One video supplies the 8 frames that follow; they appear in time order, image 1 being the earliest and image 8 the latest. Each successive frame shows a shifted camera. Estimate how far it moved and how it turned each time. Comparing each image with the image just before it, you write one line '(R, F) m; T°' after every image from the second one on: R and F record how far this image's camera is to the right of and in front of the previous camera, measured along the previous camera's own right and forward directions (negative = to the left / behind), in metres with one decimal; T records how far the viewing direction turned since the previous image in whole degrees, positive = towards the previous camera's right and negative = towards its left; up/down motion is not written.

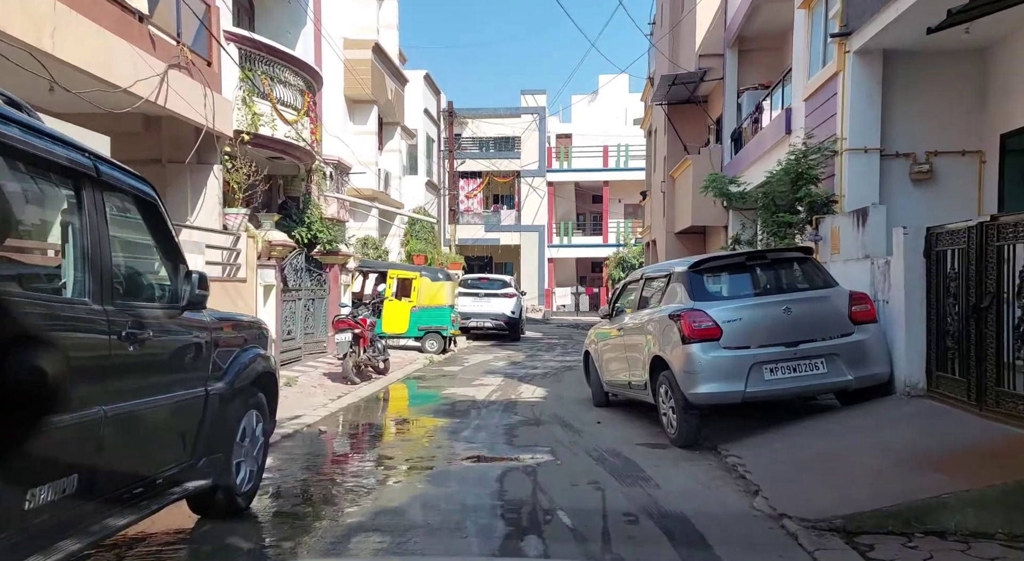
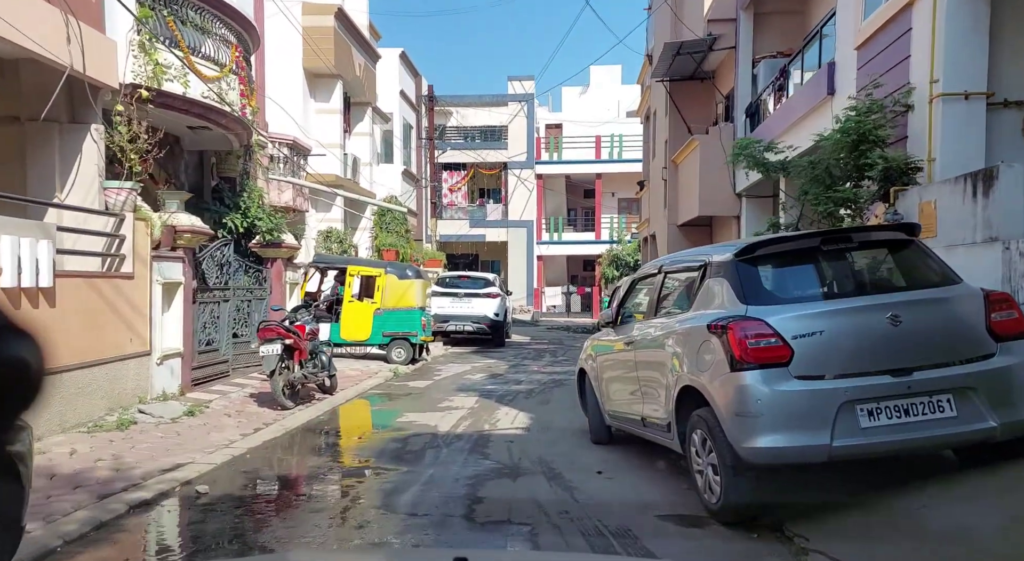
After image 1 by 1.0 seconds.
(+0.2, +2.6) m; +1°
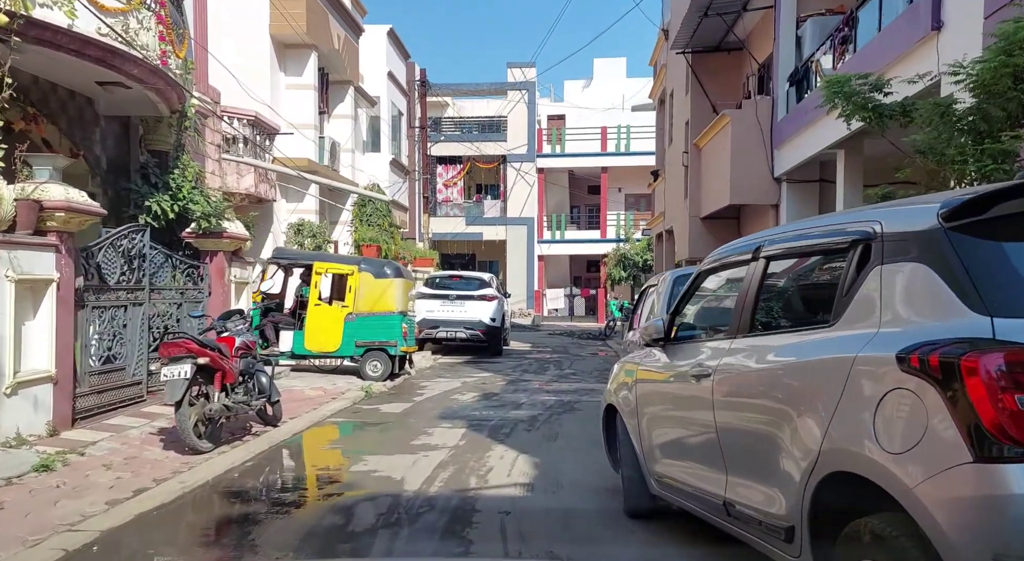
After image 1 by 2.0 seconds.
(0.0, +2.6) m; 0°
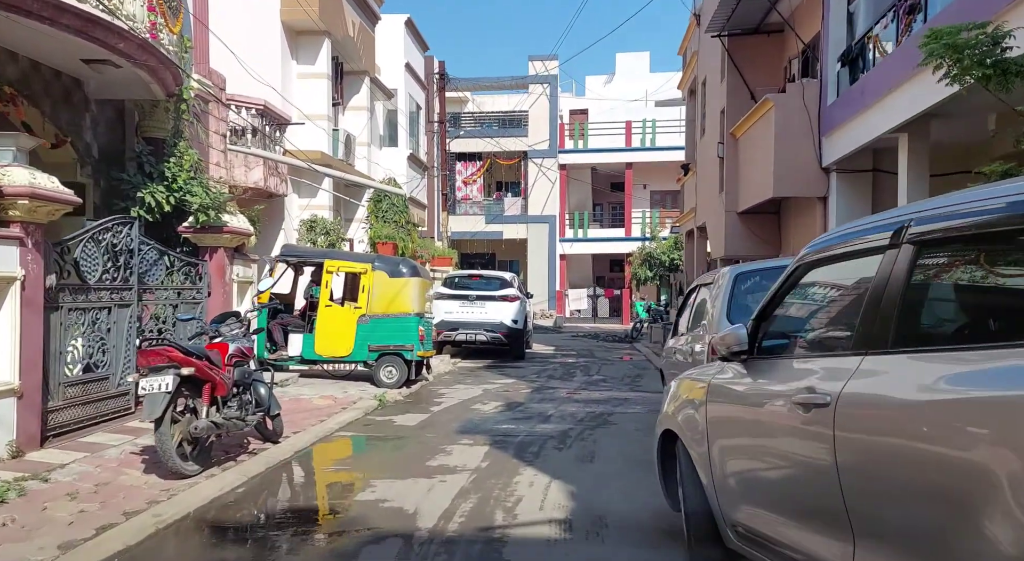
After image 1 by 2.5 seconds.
(-0.1, +1.0) m; -1°
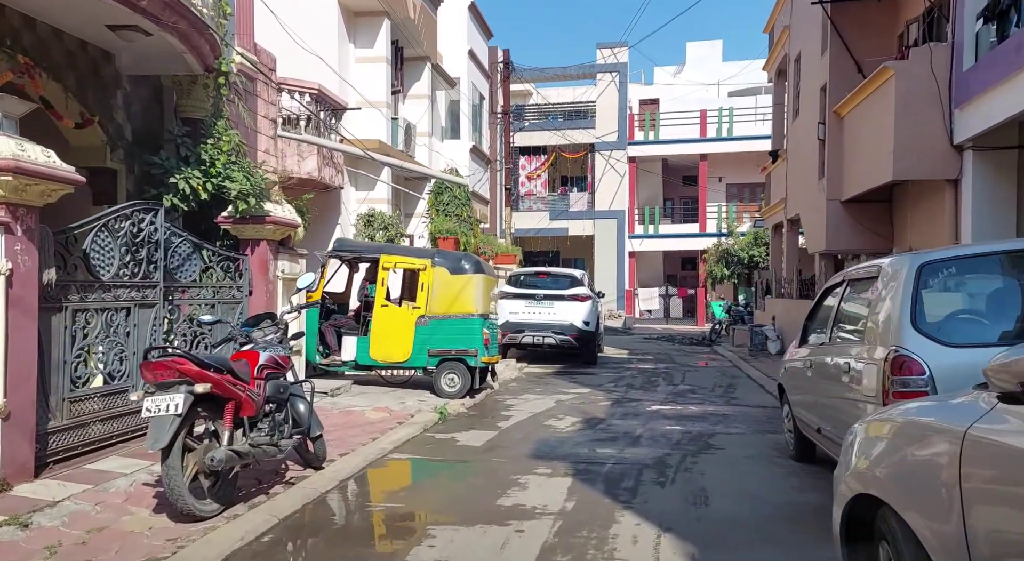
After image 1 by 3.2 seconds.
(-0.2, +1.4) m; -4°
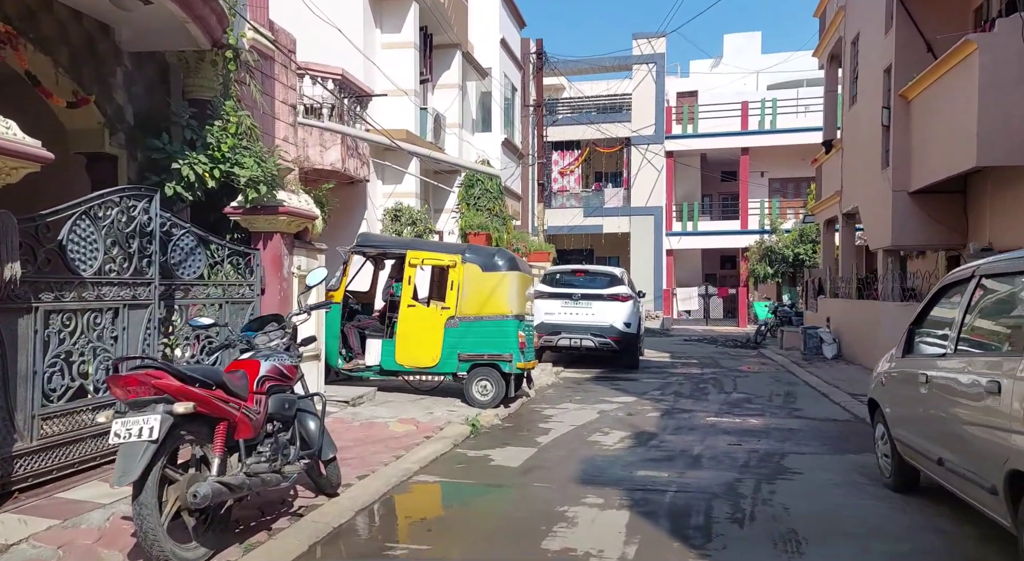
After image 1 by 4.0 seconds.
(-0.1, +1.0) m; -2°
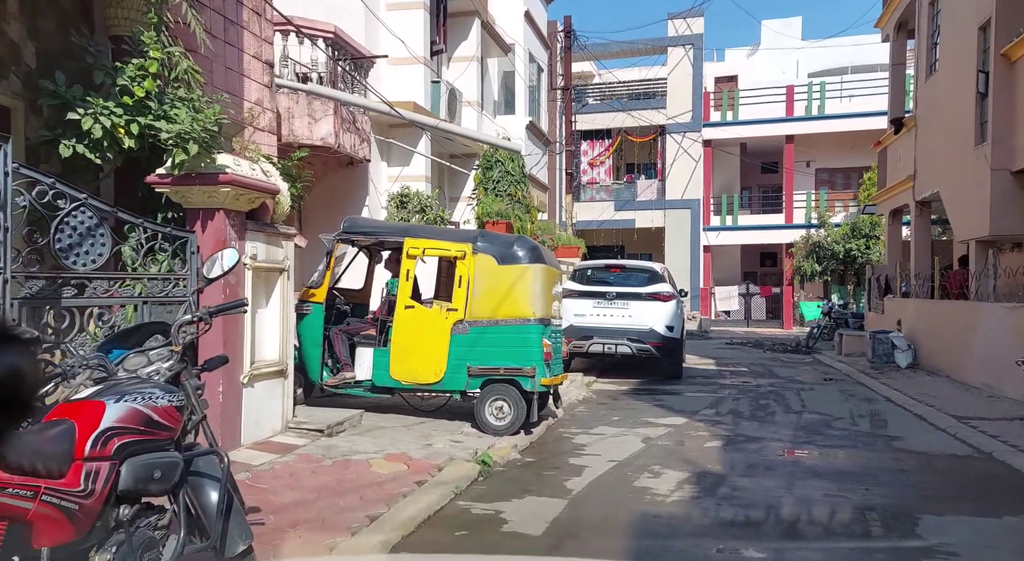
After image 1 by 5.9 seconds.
(0.0, +2.1) m; -2°
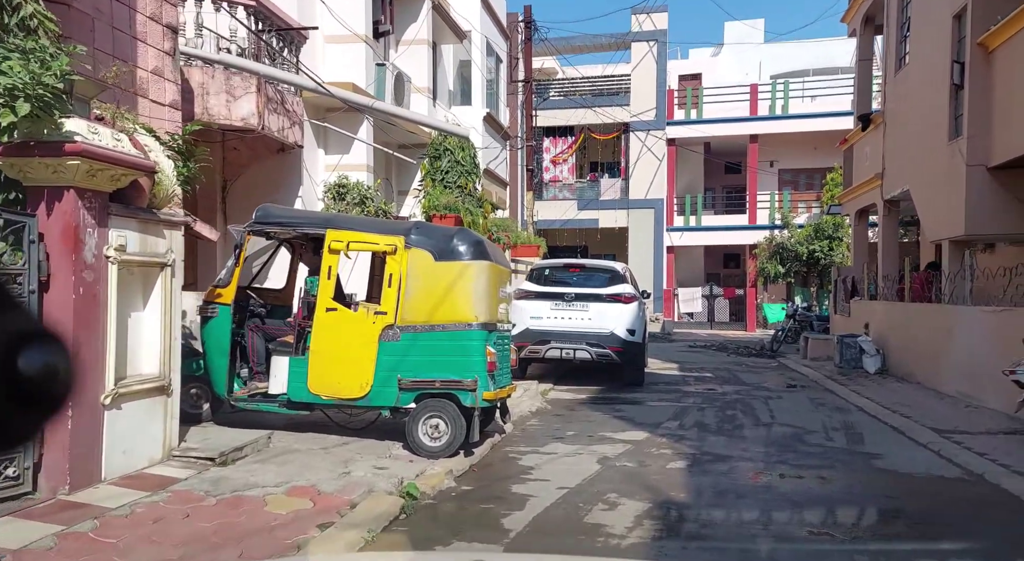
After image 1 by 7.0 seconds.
(+0.2, +1.1) m; +2°
